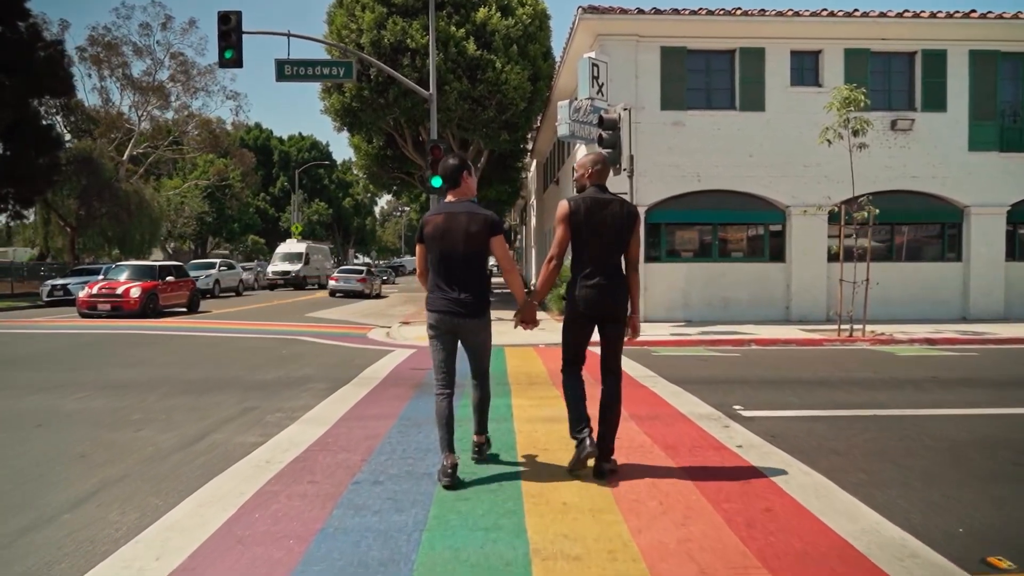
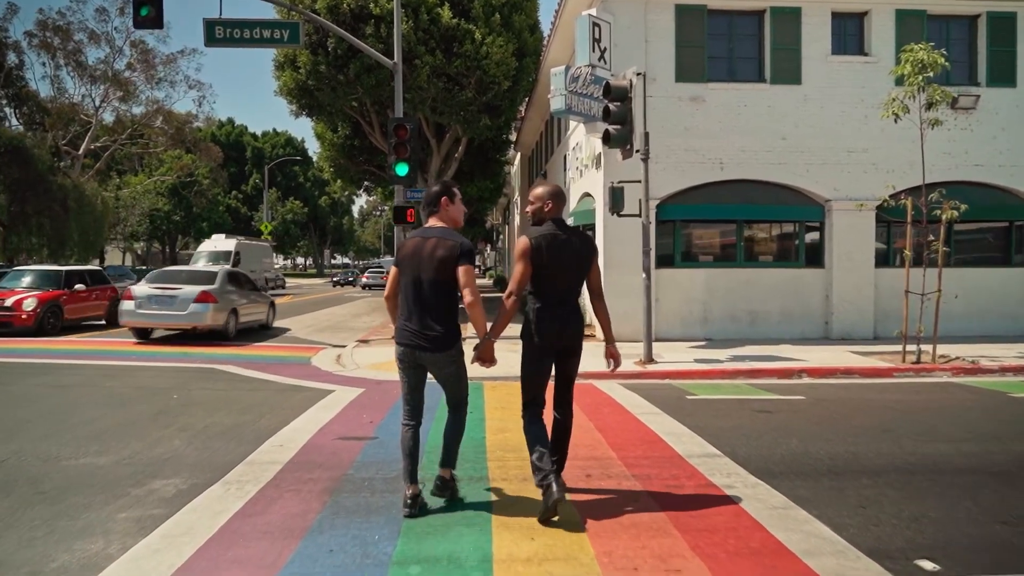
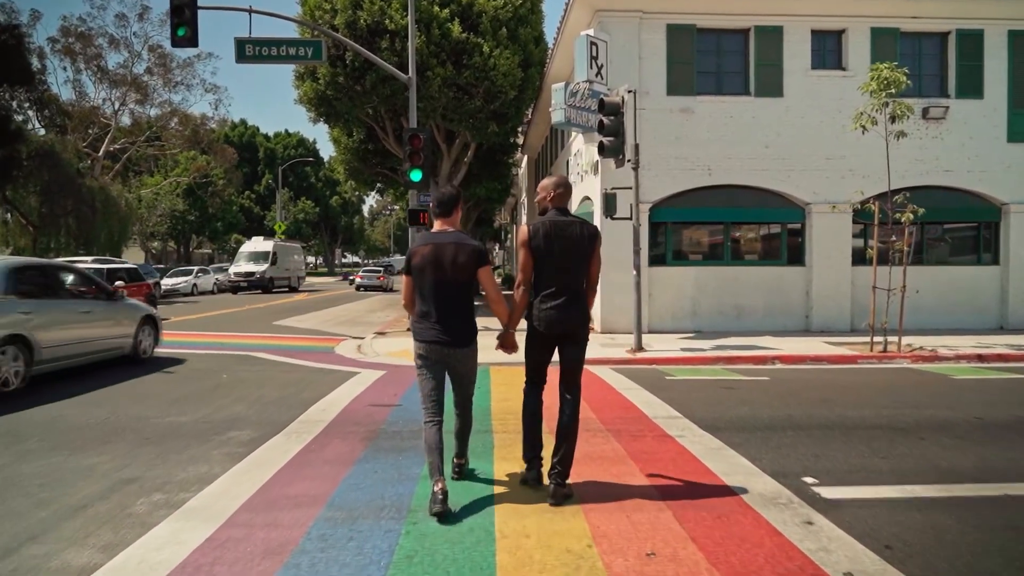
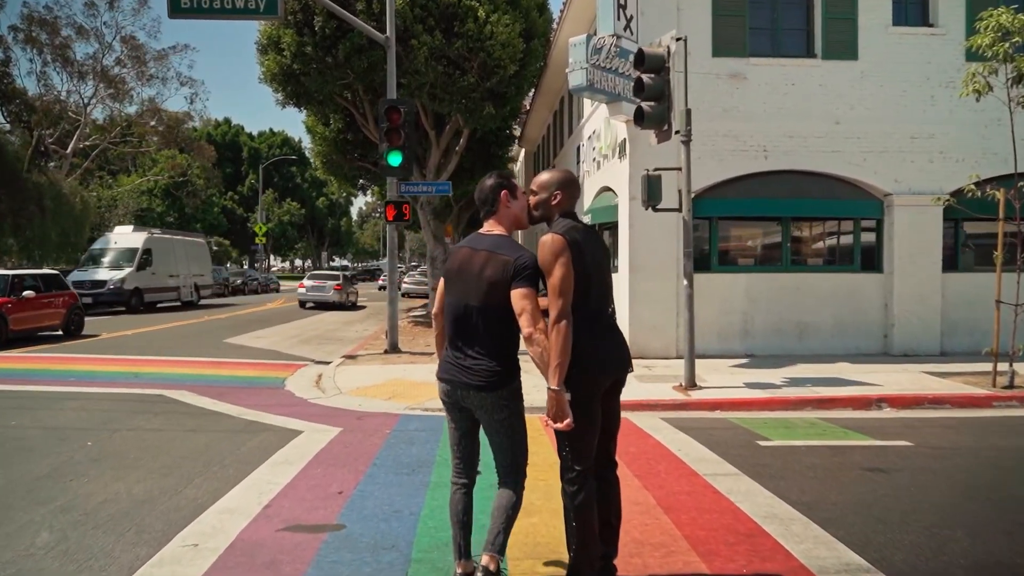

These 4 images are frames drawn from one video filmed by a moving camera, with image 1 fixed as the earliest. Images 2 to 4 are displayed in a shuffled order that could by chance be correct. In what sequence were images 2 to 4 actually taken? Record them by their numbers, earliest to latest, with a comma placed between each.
3, 2, 4
